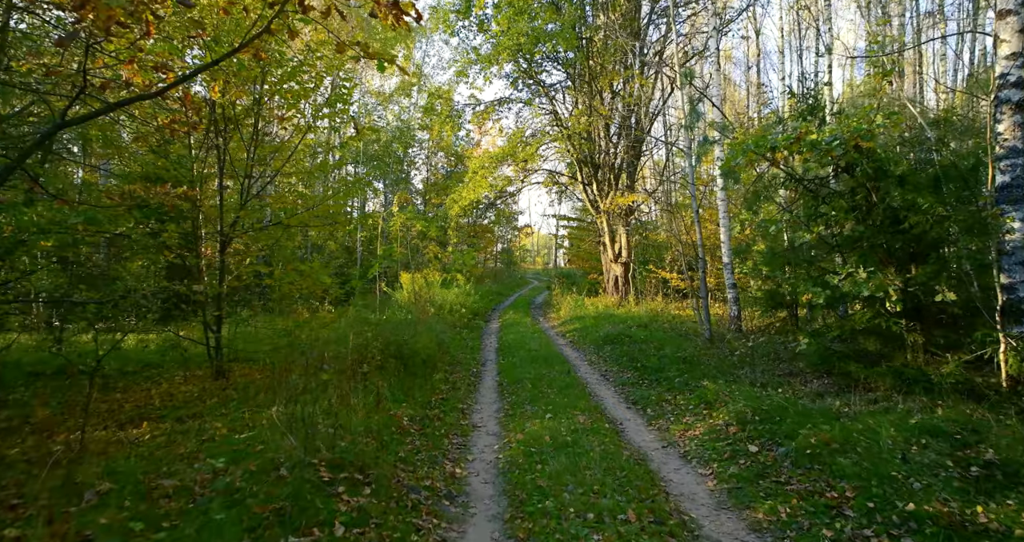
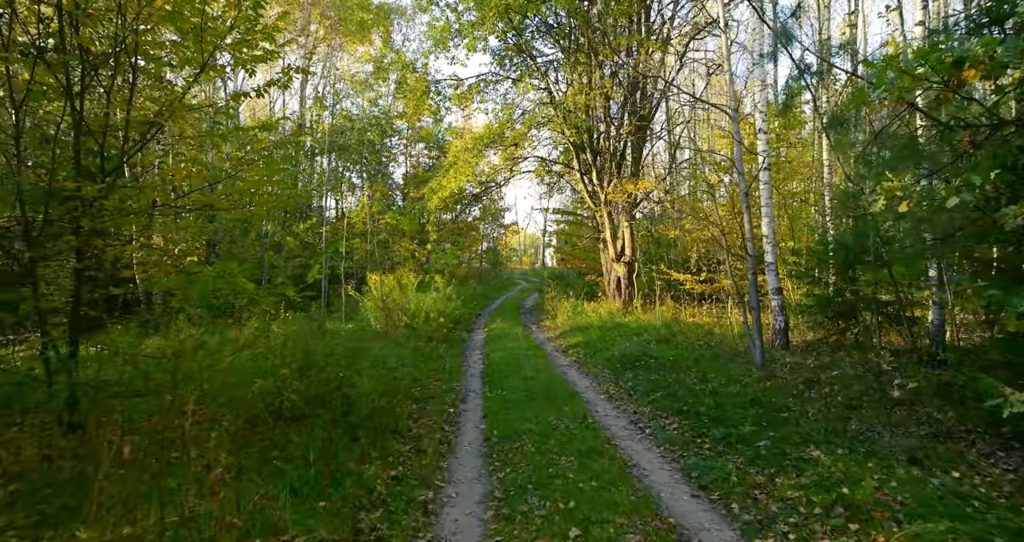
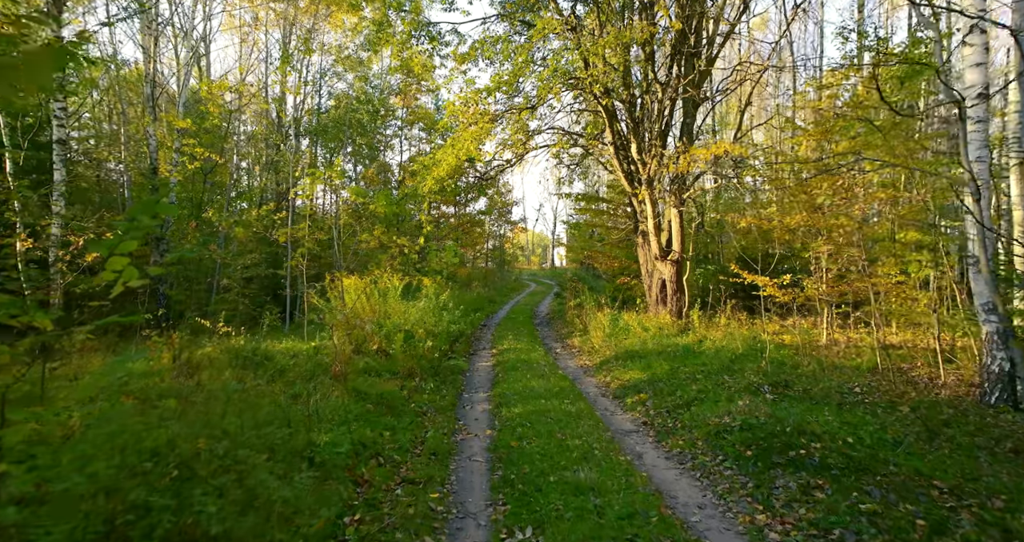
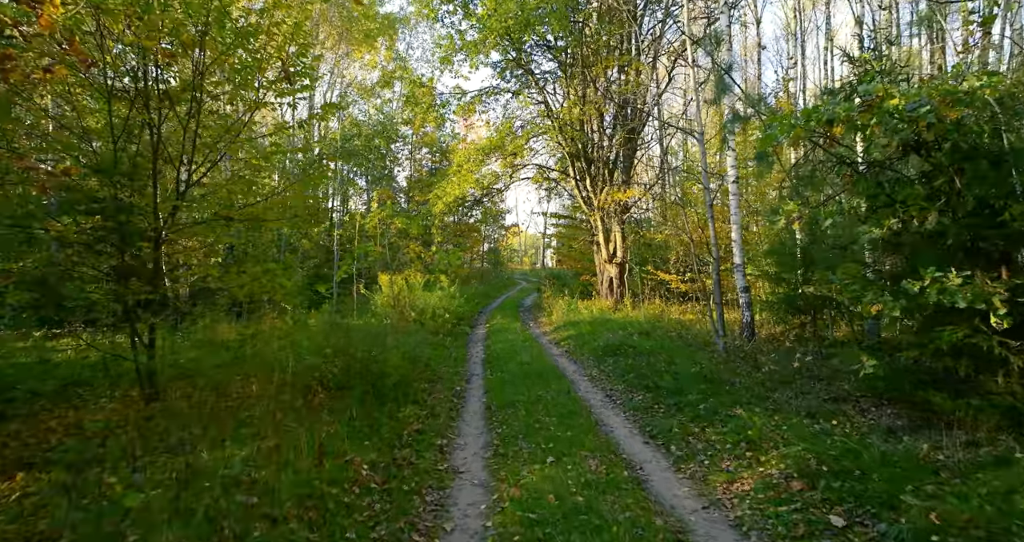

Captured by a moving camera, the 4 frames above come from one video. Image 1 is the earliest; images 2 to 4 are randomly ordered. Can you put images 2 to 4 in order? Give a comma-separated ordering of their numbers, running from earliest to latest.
4, 2, 3
